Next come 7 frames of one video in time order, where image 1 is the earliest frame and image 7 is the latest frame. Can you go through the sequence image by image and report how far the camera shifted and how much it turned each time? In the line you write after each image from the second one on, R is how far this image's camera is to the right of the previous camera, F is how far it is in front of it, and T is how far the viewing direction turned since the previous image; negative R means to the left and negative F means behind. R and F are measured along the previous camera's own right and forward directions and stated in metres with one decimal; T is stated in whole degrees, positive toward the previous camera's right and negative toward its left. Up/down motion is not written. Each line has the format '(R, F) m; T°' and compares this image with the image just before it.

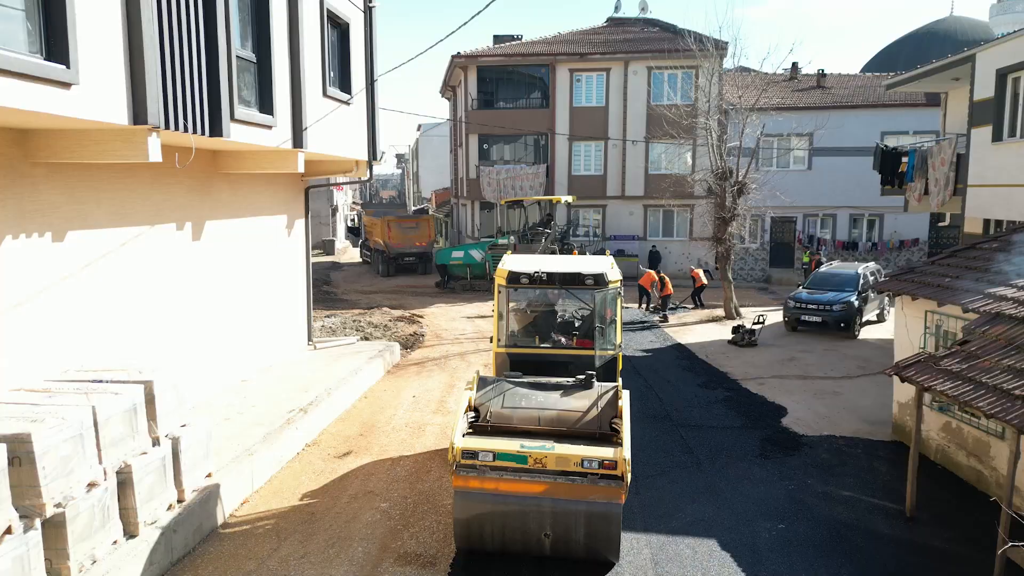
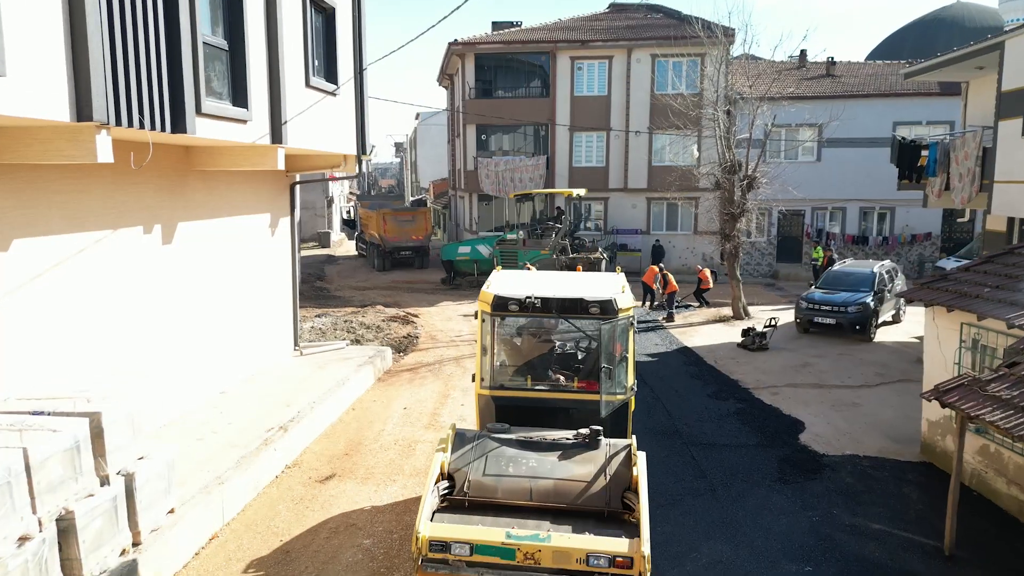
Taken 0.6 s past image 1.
(0.0, +0.8) m; 0°
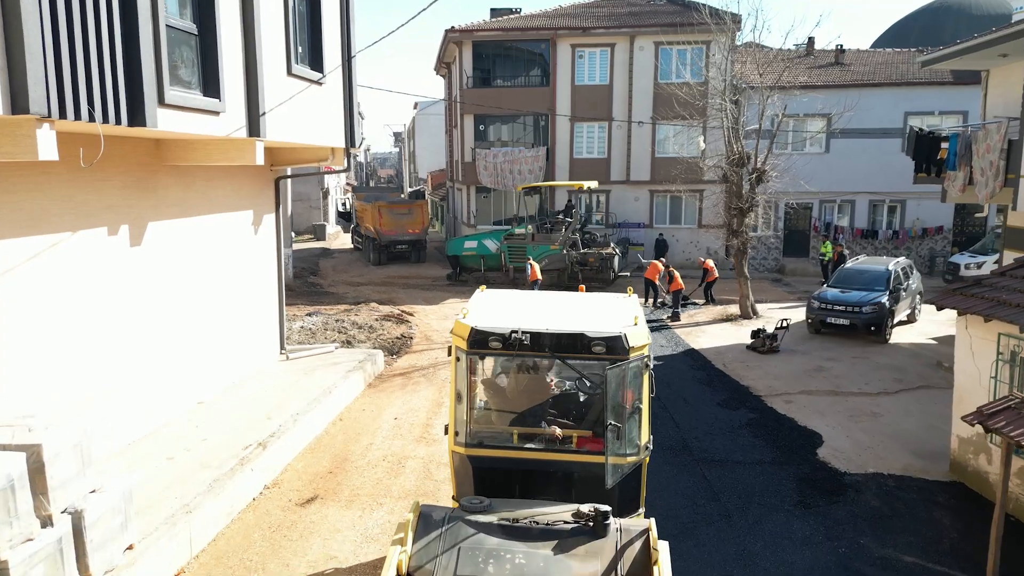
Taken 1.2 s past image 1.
(0.0, +0.7) m; 0°
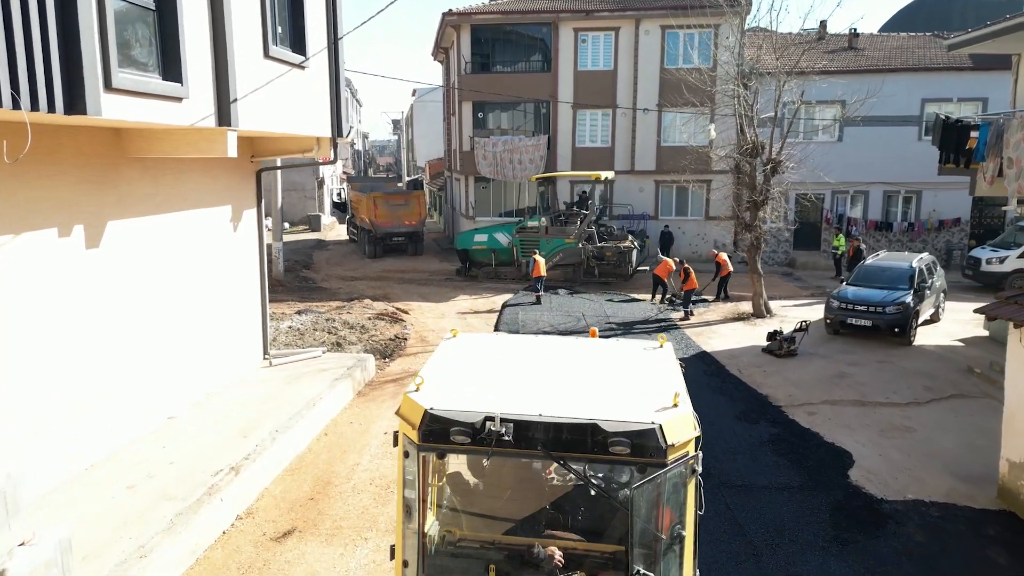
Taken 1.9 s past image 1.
(0.0, +0.9) m; 0°
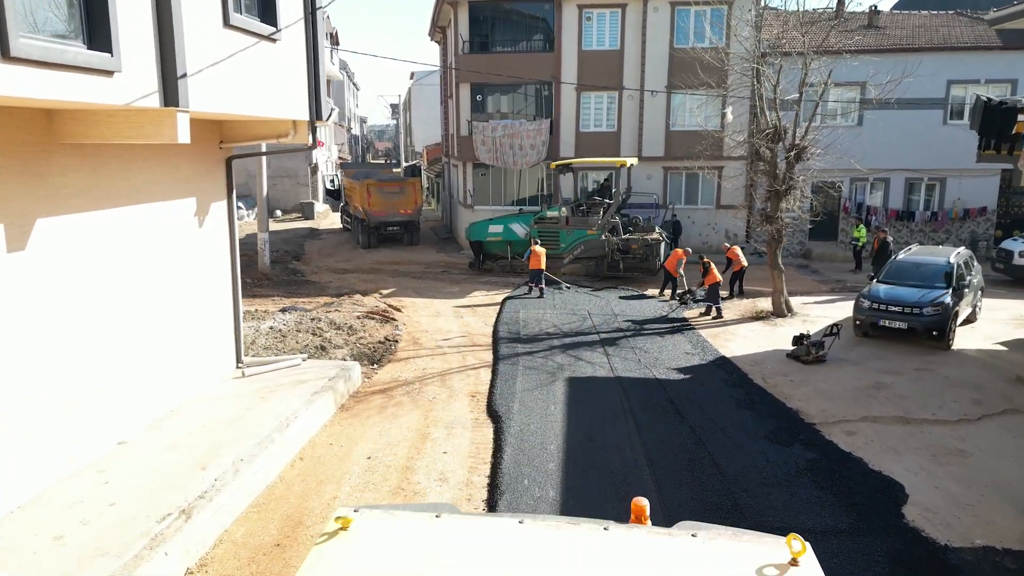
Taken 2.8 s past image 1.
(0.0, +1.2) m; 0°
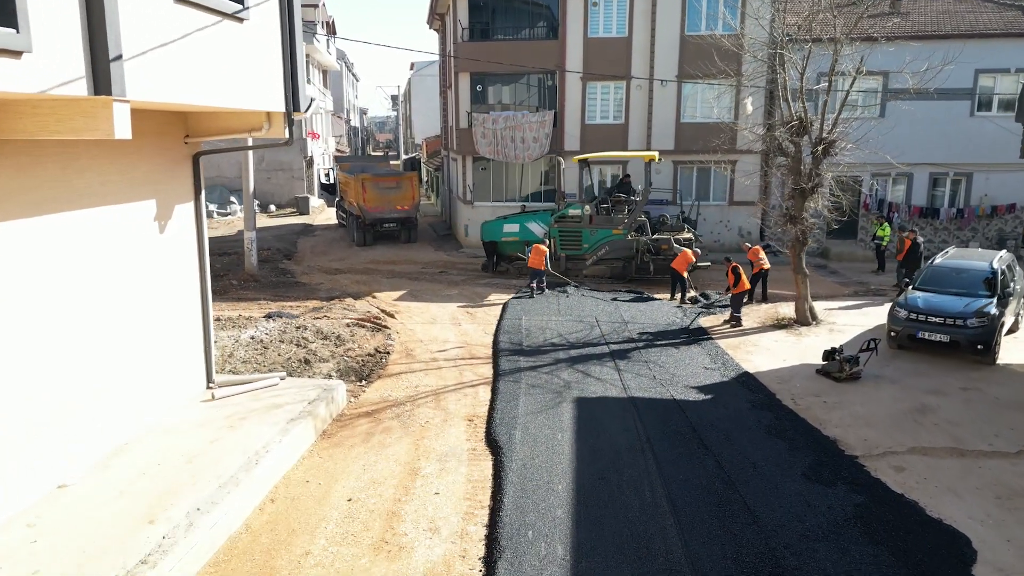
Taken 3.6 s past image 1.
(0.0, +1.1) m; 0°
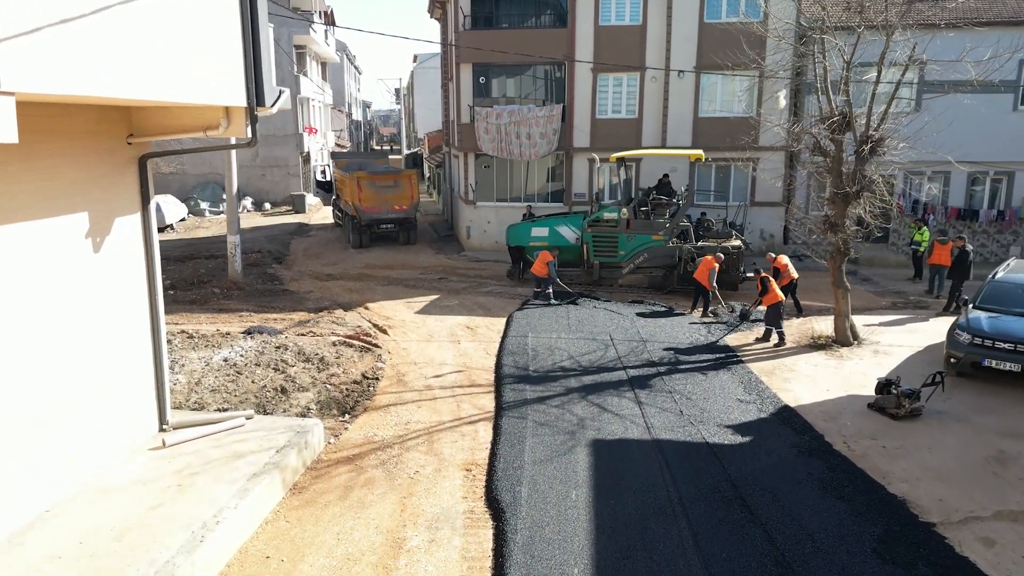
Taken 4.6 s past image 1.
(0.0, +1.5) m; 0°
